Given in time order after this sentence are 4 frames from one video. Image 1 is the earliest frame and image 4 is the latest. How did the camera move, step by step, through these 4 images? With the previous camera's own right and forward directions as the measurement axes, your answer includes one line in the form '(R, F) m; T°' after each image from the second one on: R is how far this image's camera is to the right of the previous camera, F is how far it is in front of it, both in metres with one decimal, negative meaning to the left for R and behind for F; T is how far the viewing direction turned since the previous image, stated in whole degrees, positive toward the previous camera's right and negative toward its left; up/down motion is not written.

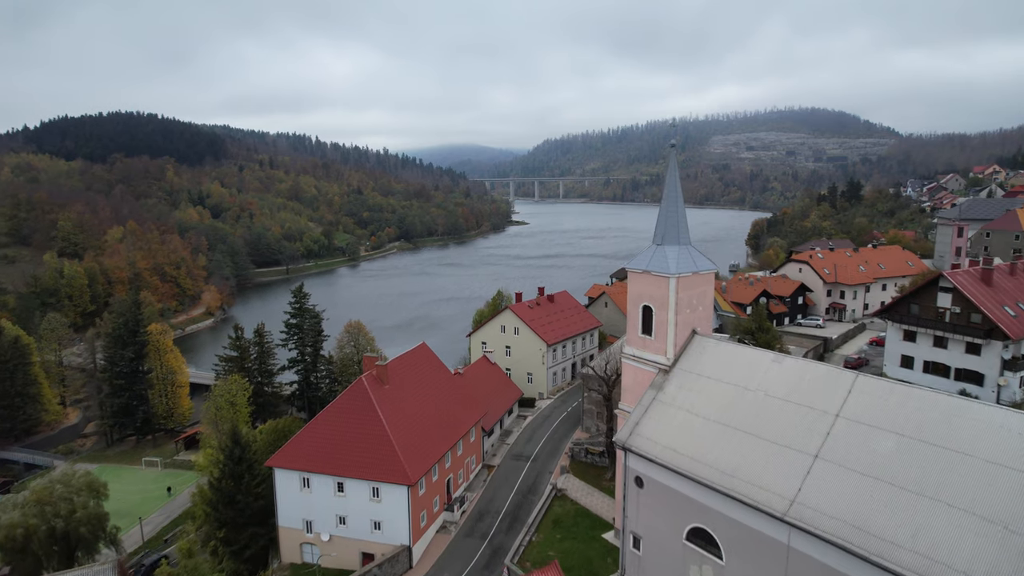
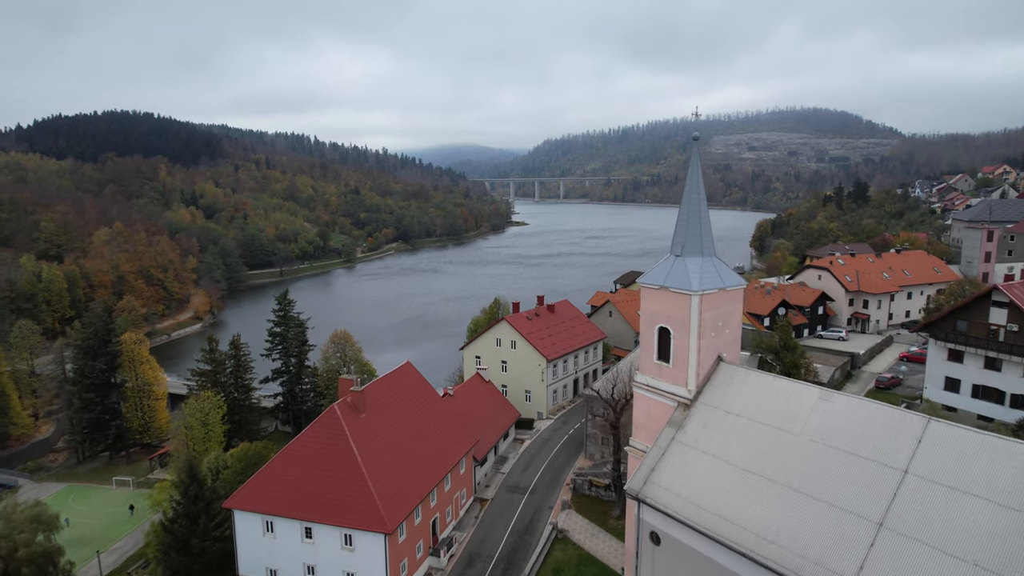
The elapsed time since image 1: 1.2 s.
(+0.2, +2.5) m; 0°
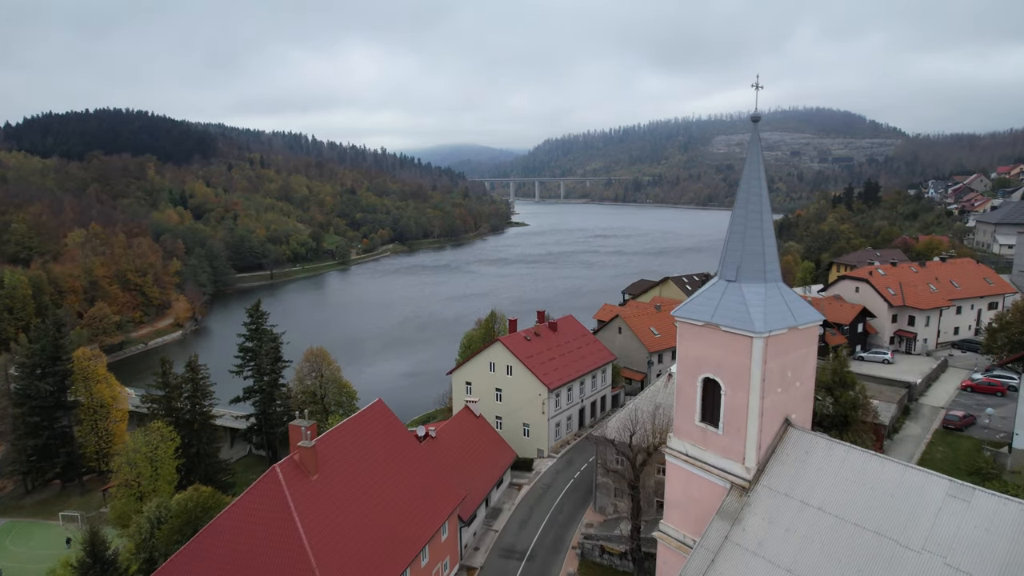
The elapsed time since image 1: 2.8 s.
(+0.1, +3.9) m; 0°
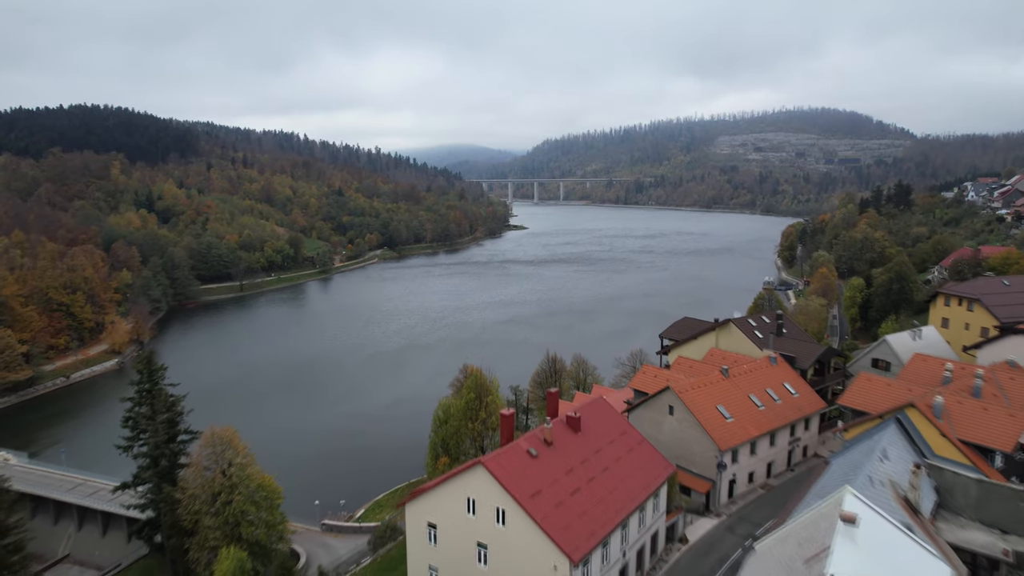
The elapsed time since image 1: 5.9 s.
(+0.1, +10.3) m; 0°
